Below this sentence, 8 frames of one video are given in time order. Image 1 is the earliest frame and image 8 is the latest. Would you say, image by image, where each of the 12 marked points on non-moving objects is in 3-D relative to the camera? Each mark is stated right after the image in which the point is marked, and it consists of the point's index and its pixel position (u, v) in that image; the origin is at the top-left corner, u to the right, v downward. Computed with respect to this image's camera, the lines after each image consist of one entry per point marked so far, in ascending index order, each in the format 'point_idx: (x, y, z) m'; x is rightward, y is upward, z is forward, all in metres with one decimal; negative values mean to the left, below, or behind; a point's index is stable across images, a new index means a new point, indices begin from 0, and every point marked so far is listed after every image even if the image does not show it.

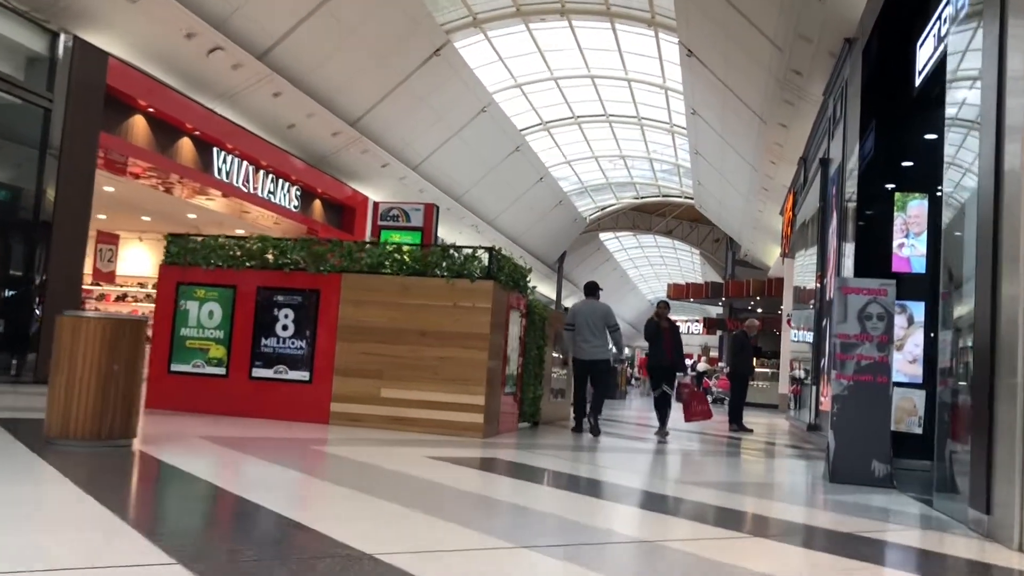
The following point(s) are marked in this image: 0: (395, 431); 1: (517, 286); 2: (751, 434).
0: (-0.8, -1.0, +6.5) m
1: (0.0, 0.0, +7.2) m
2: (+2.8, -1.7, +11.1) m
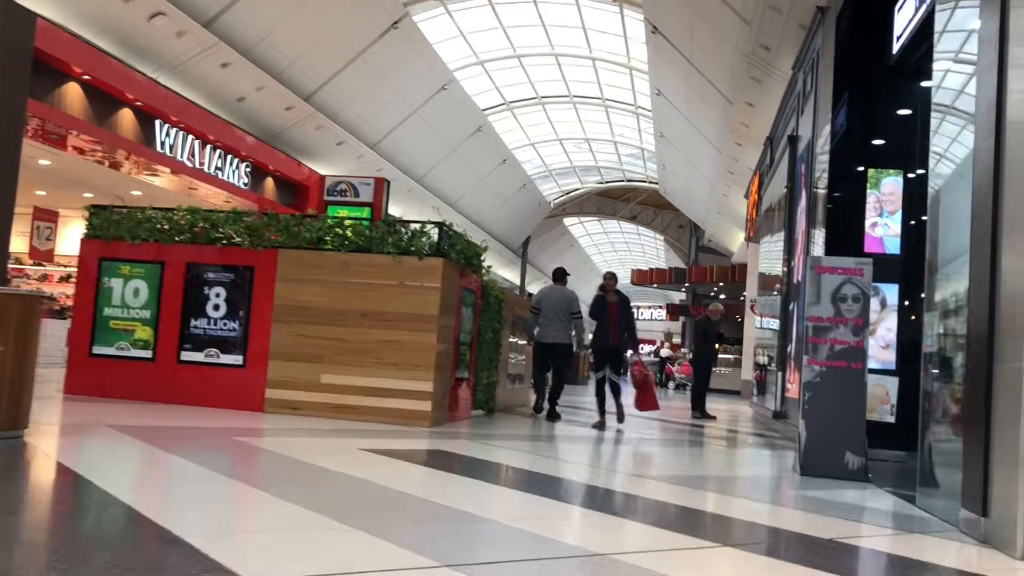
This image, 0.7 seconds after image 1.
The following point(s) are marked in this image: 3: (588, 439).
0: (-1.1, -0.9, +6.0) m
1: (-0.3, +0.2, +6.7) m
2: (+2.3, -1.5, +10.8) m
3: (+0.5, -1.1, +6.7) m
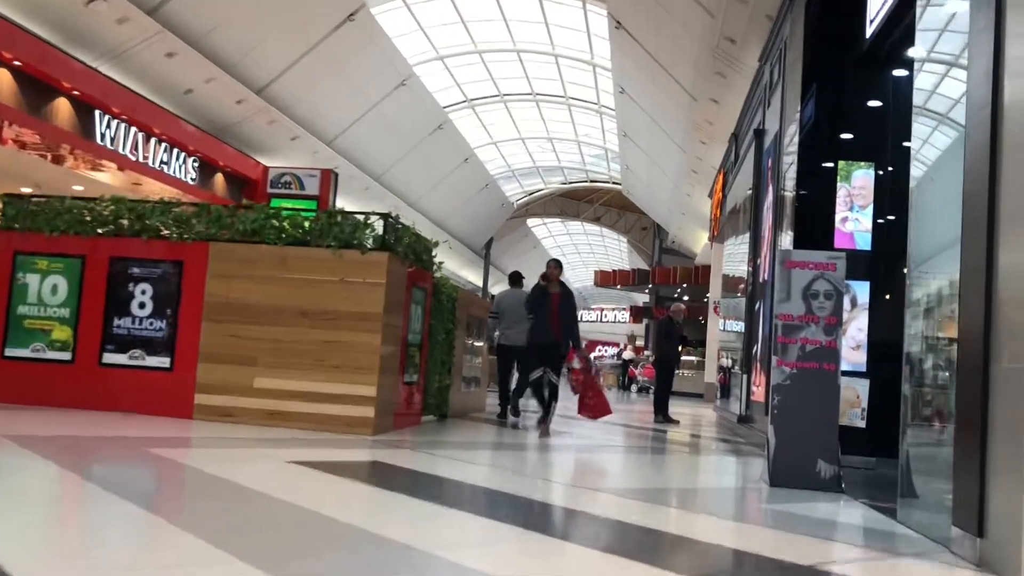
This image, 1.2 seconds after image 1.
0: (-1.4, -0.8, +5.5) m
1: (-0.6, +0.2, +6.3) m
2: (+1.8, -1.5, +10.4) m
3: (+0.2, -1.1, +6.3) m
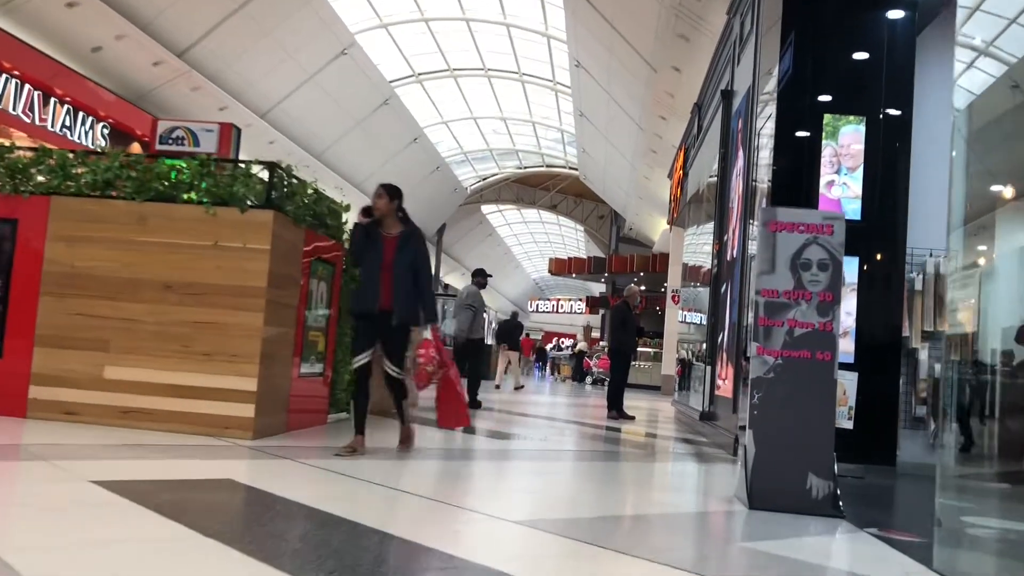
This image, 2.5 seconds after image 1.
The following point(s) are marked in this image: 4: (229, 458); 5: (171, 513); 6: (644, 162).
0: (-1.8, -0.7, +4.4) m
1: (-1.1, +0.3, +5.2) m
2: (+1.2, -1.4, +9.4) m
3: (-0.2, -0.9, +5.2) m
4: (-1.2, -0.7, +4.1) m
5: (-1.0, -0.6, +2.6) m
6: (+2.6, +2.5, +18.3) m
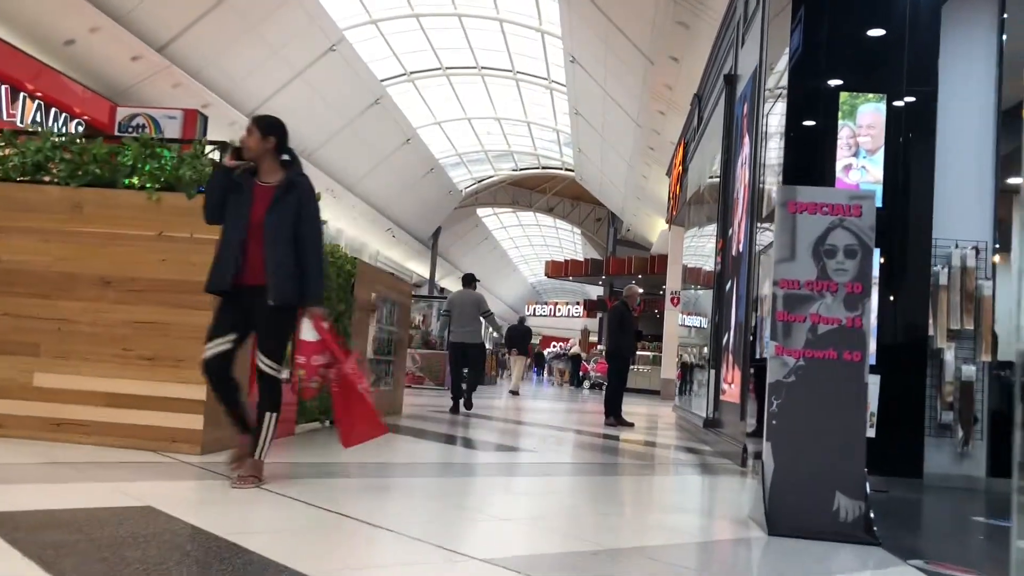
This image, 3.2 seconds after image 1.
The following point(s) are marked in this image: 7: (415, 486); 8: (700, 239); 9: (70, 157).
0: (-1.9, -0.7, +3.9) m
1: (-1.1, +0.4, +4.7) m
2: (+1.1, -1.4, +8.9) m
3: (-0.3, -0.9, +4.7) m
4: (-1.3, -0.7, +3.5) m
5: (-1.0, -0.6, +2.1) m
6: (+2.5, +2.4, +17.8) m
7: (-0.4, -0.8, +4.0) m
8: (+2.1, +0.5, +10.6) m
9: (-1.9, +0.6, +4.1) m
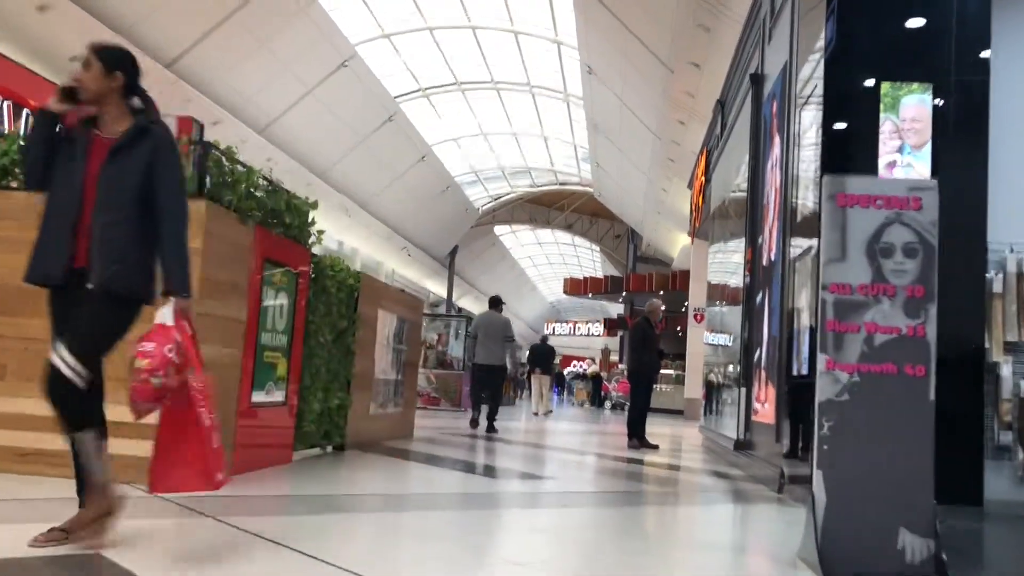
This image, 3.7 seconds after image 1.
0: (-1.8, -0.7, +3.5) m
1: (-1.1, +0.3, +4.3) m
2: (+1.3, -1.5, +8.5) m
3: (-0.2, -1.0, +4.3) m
4: (-1.3, -0.8, +3.1) m
5: (-1.0, -0.6, +1.7) m
6: (+2.8, +2.1, +17.3) m
7: (-0.4, -0.9, +3.5) m
8: (+2.3, +0.4, +10.1) m
9: (-1.9, +0.5, +3.8) m
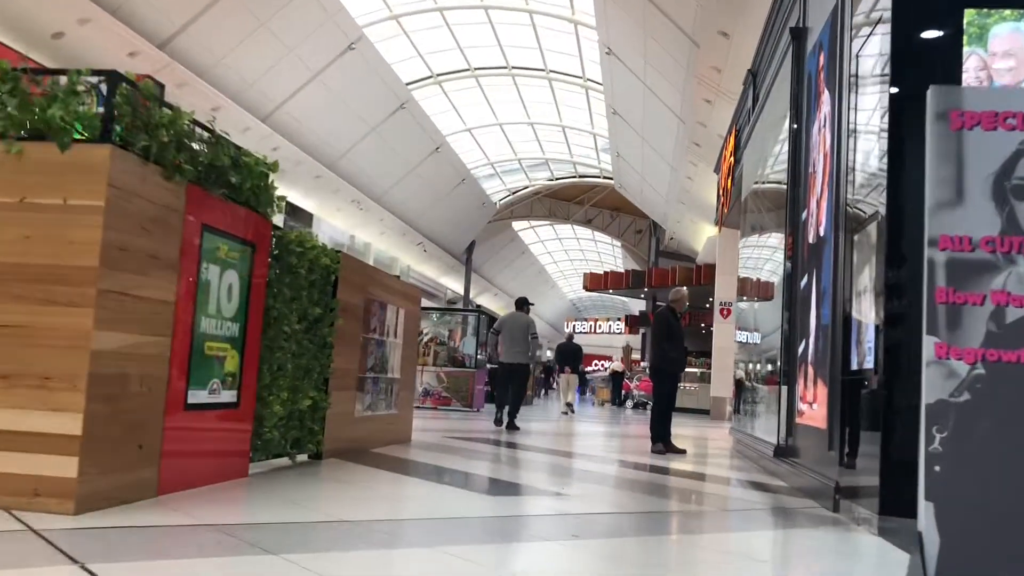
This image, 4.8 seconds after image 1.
0: (-1.9, -0.6, +2.7) m
1: (-1.1, +0.4, +3.5) m
2: (+1.4, -1.4, +7.6) m
3: (-0.2, -0.9, +3.4) m
4: (-1.3, -0.7, +2.4) m
5: (-1.1, -0.5, +0.9) m
6: (+3.1, +2.2, +16.5) m
7: (-0.4, -0.8, +2.7) m
8: (+2.4, +0.5, +9.3) m
9: (-1.9, +0.6, +3.0) m
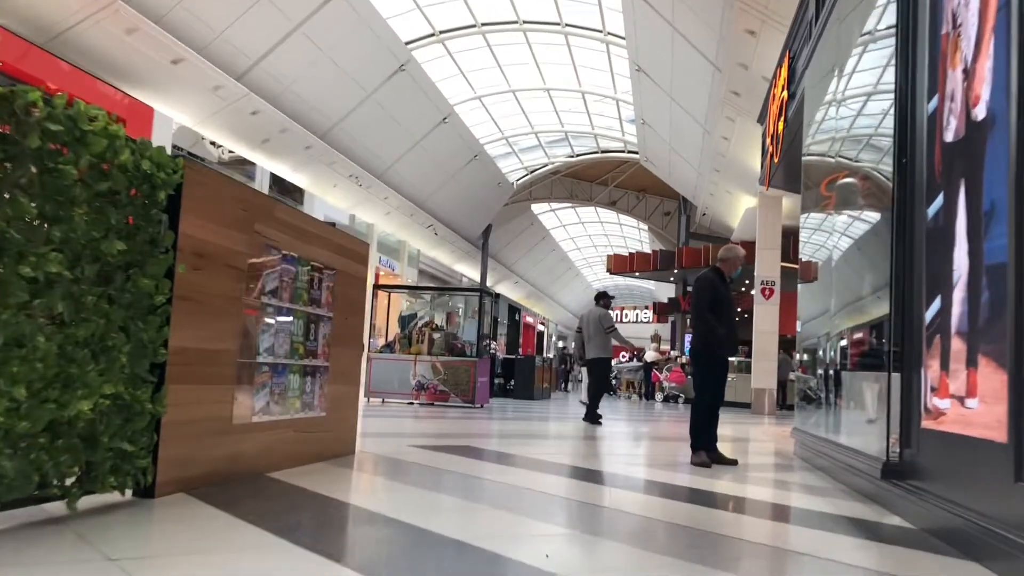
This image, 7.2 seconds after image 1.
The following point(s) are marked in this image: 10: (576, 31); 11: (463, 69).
0: (-2.1, -0.4, +0.8) m
1: (-1.3, +0.6, +1.6) m
2: (+1.3, -1.1, +5.6) m
3: (-0.4, -0.6, +1.5) m
4: (-1.5, -0.5, +0.5) m
5: (-1.4, -0.3, -1.0) m
6: (+3.2, +2.6, +14.4) m
7: (-0.6, -0.6, +0.8) m
8: (+2.4, +0.8, +7.2) m
9: (-2.1, +0.8, +1.1) m
10: (+1.2, +4.6, +17.0) m
11: (-1.0, +4.5, +19.2) m
